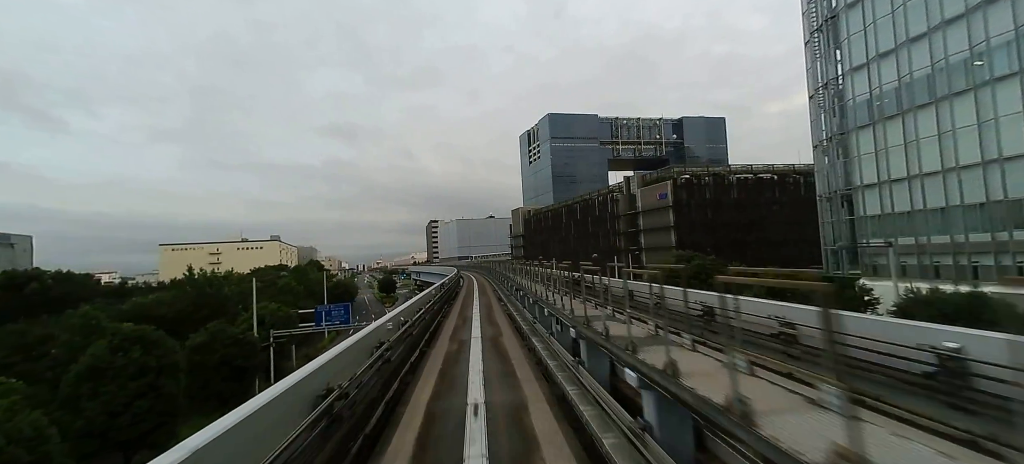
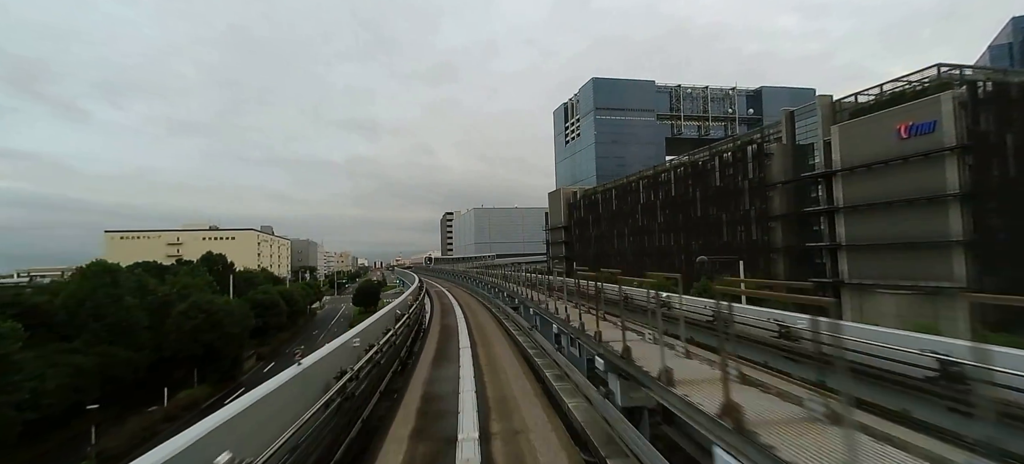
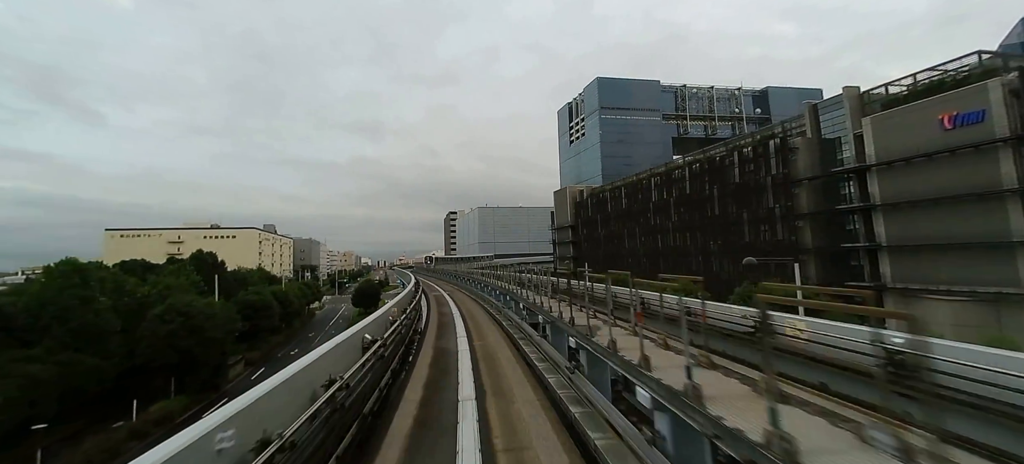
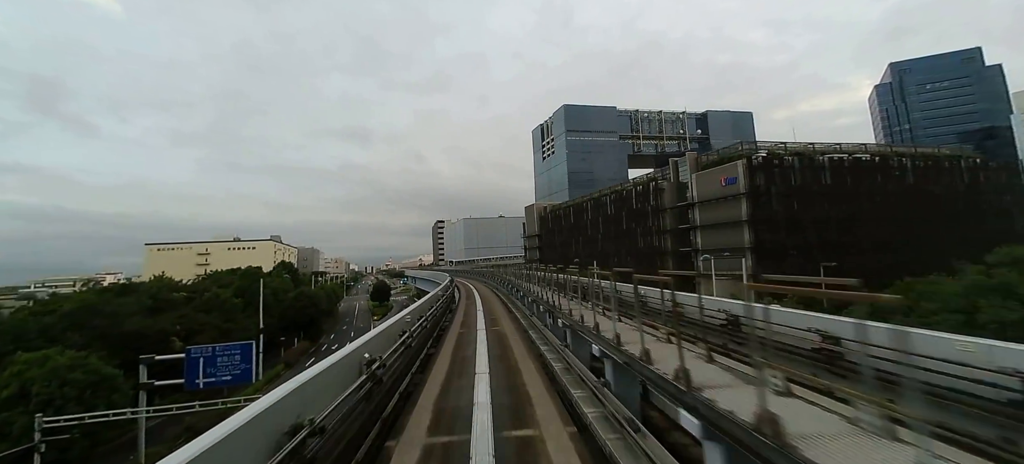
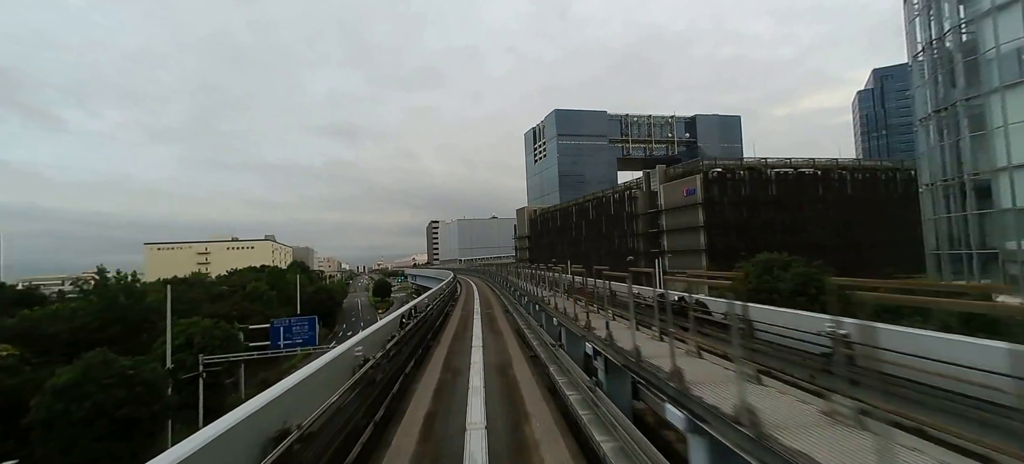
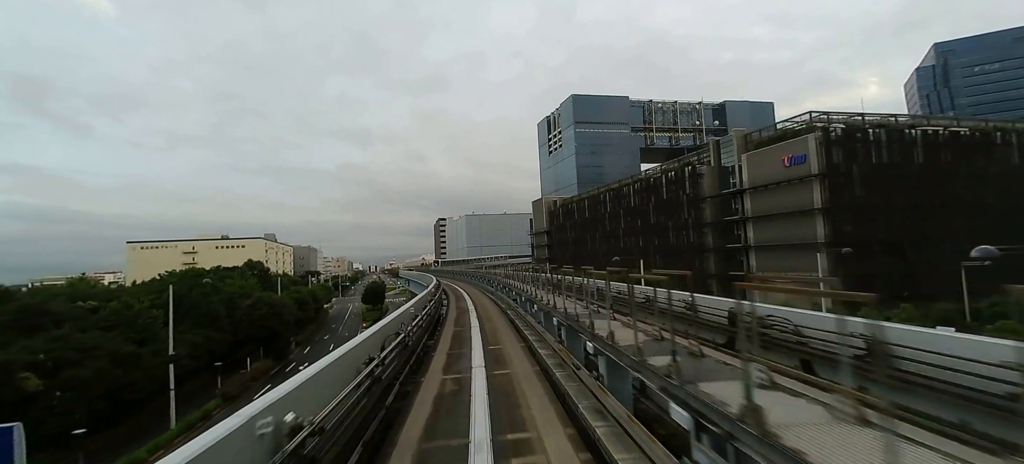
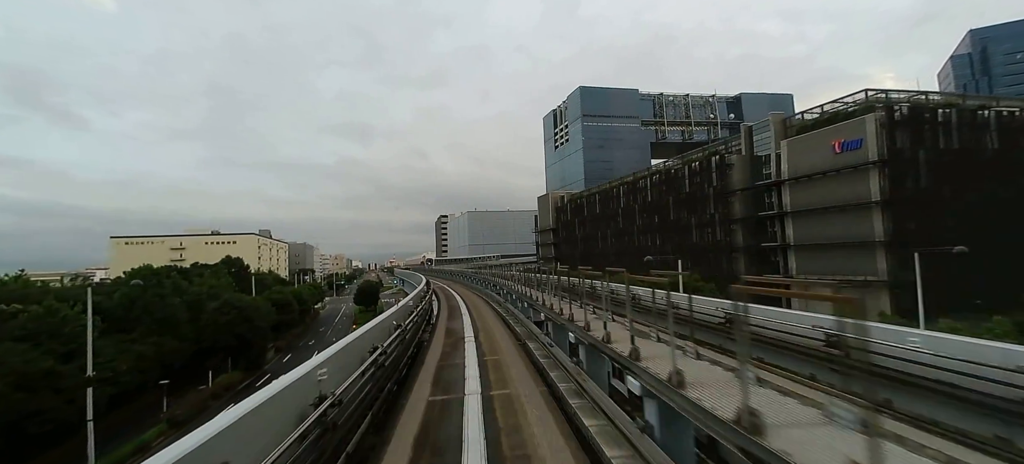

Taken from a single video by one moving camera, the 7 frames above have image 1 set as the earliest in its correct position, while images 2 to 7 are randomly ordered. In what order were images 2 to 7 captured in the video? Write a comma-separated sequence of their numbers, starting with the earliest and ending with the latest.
5, 4, 6, 7, 2, 3
